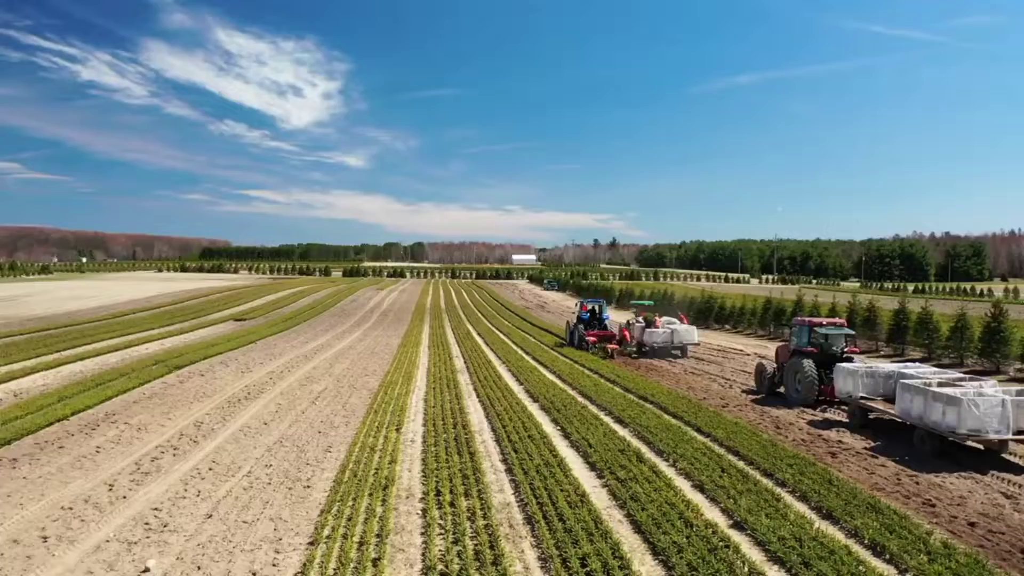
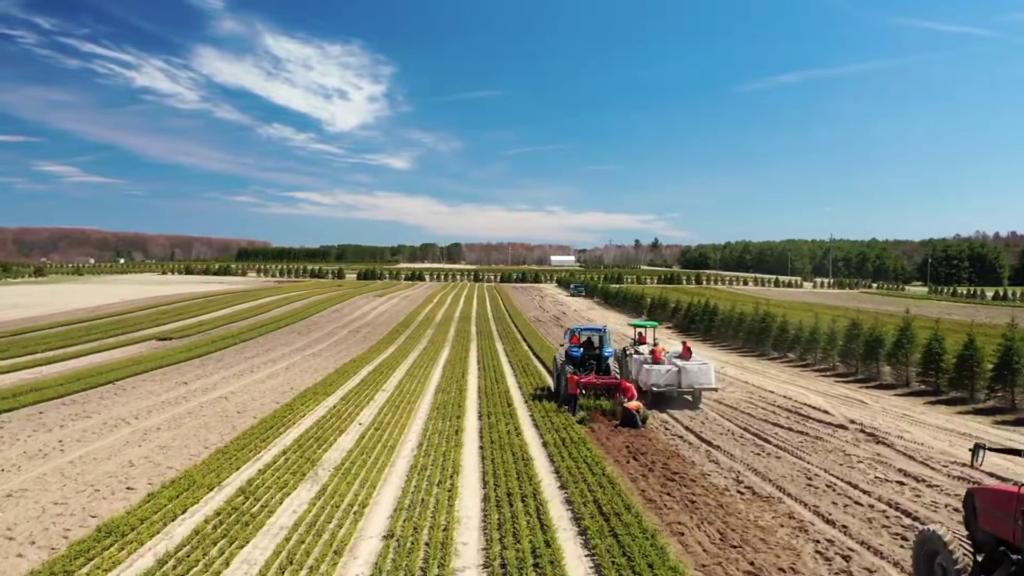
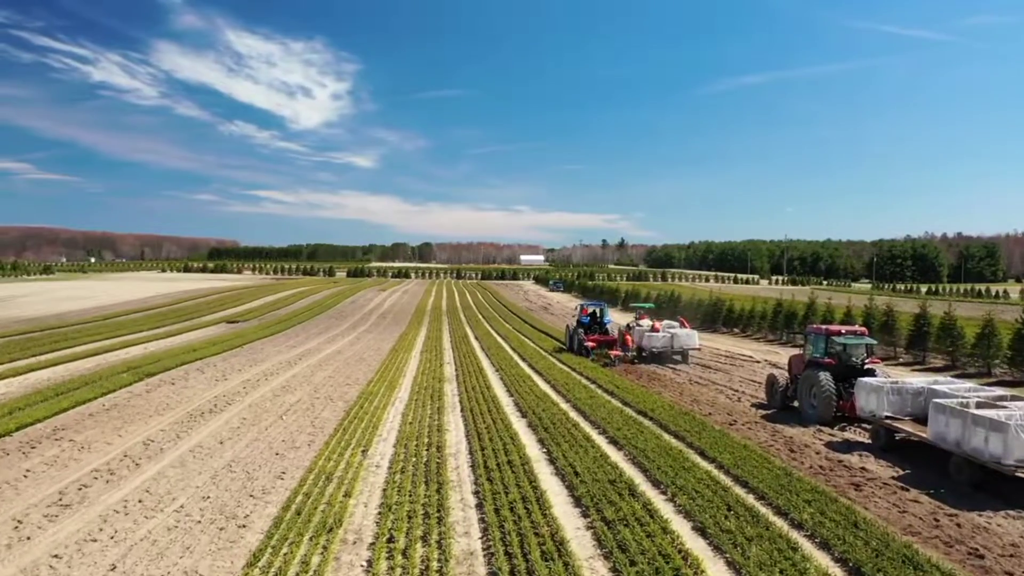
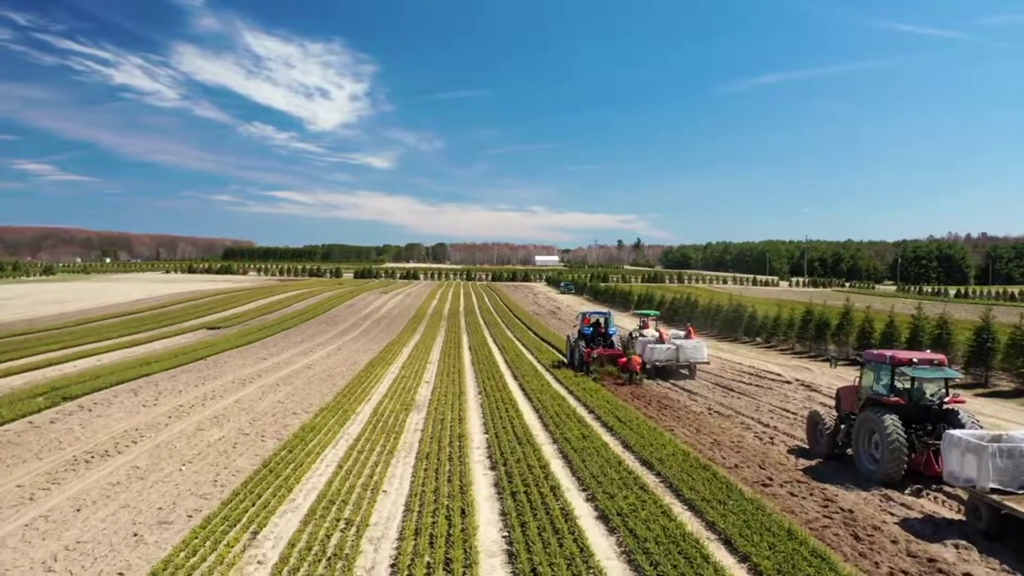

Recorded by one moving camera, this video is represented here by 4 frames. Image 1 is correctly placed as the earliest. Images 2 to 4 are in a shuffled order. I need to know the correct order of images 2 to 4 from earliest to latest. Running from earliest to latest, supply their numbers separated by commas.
3, 4, 2
